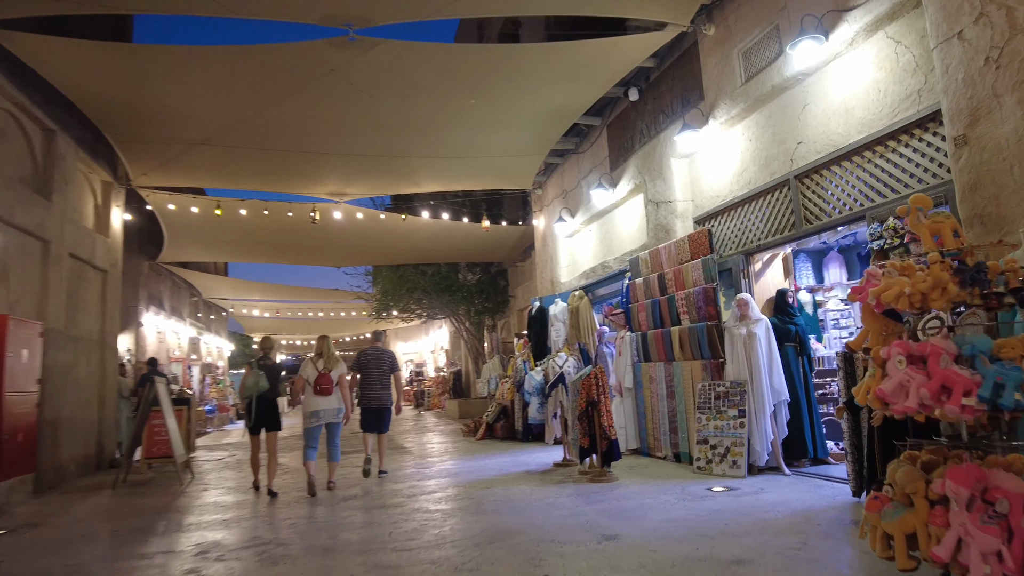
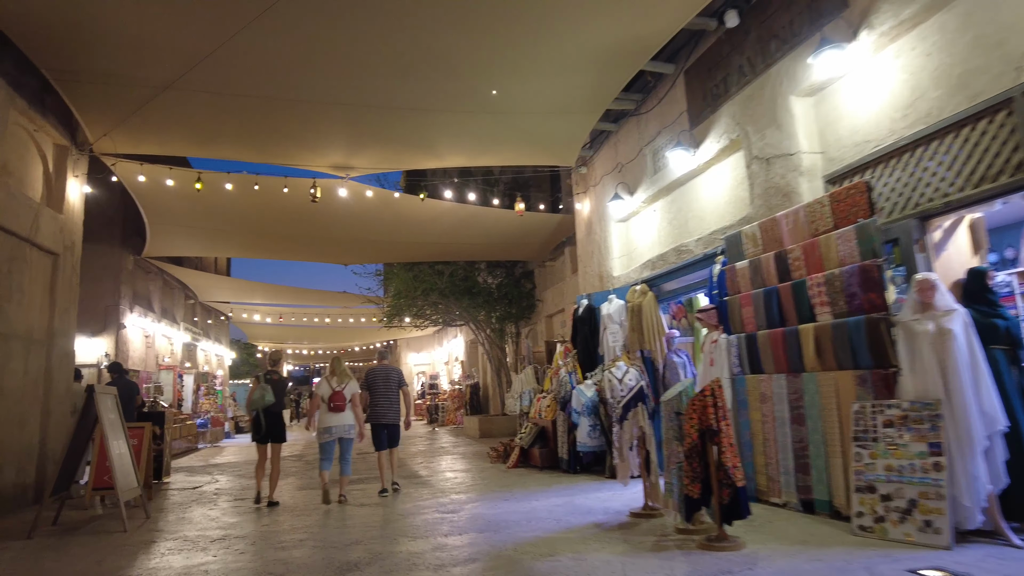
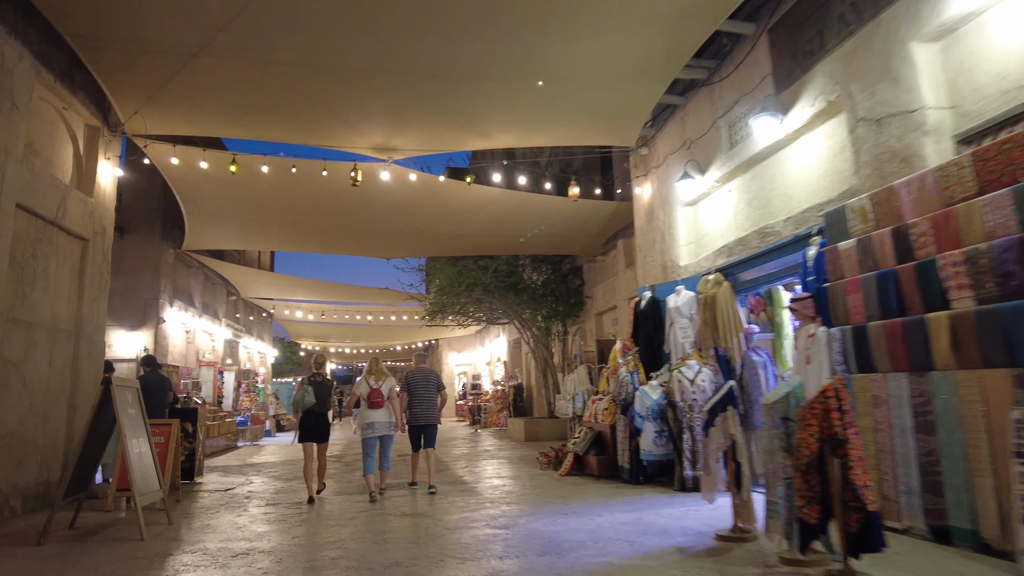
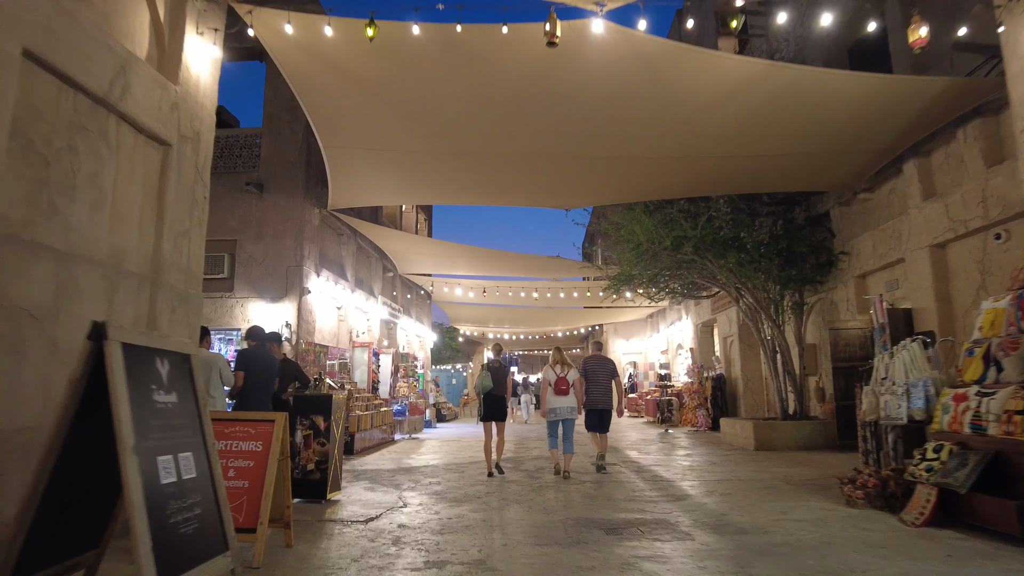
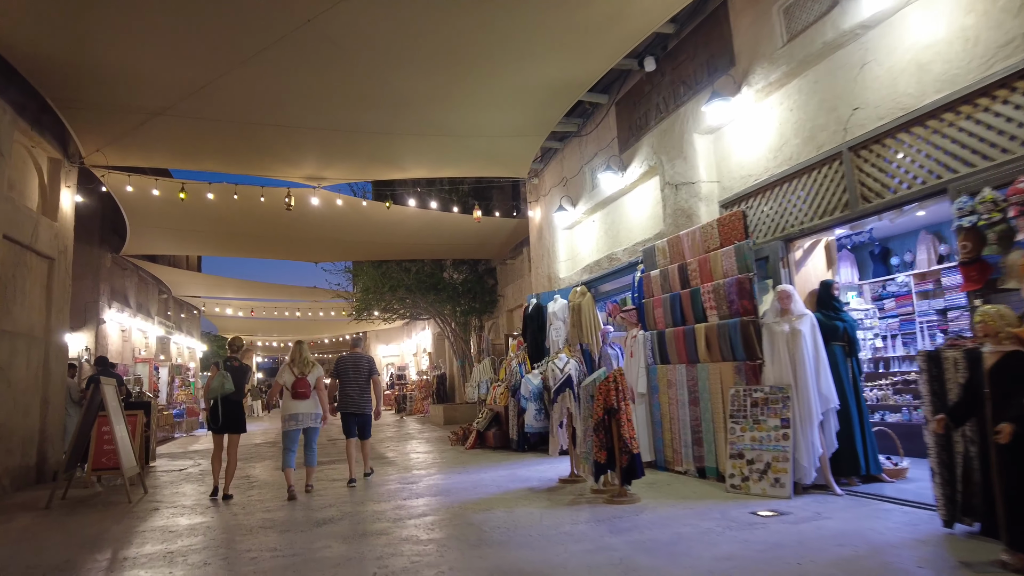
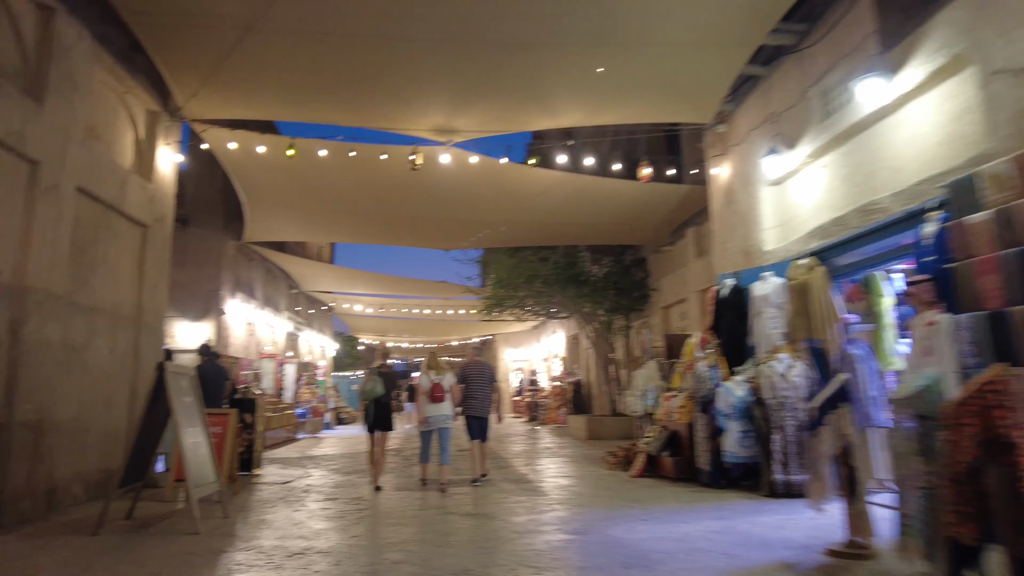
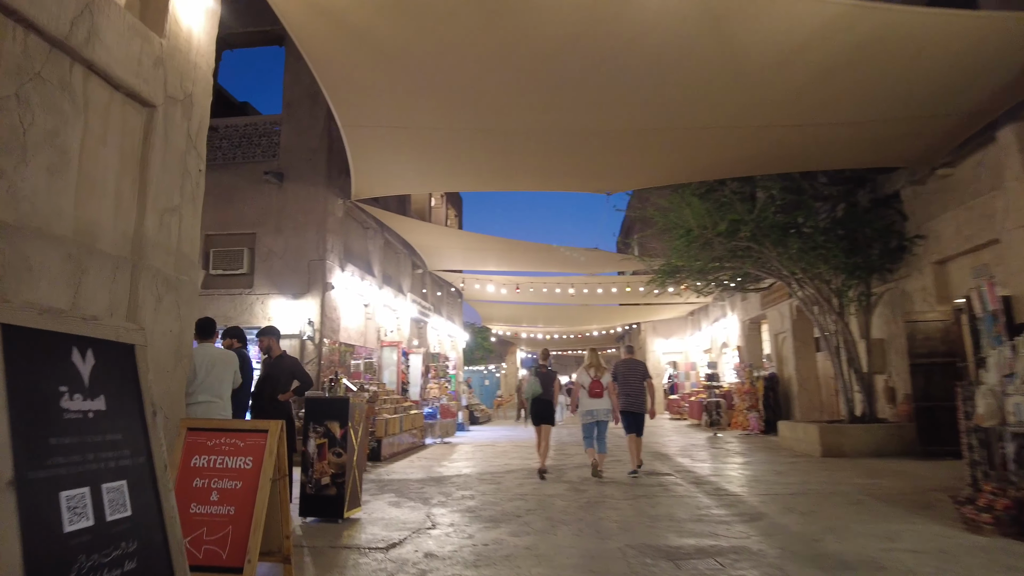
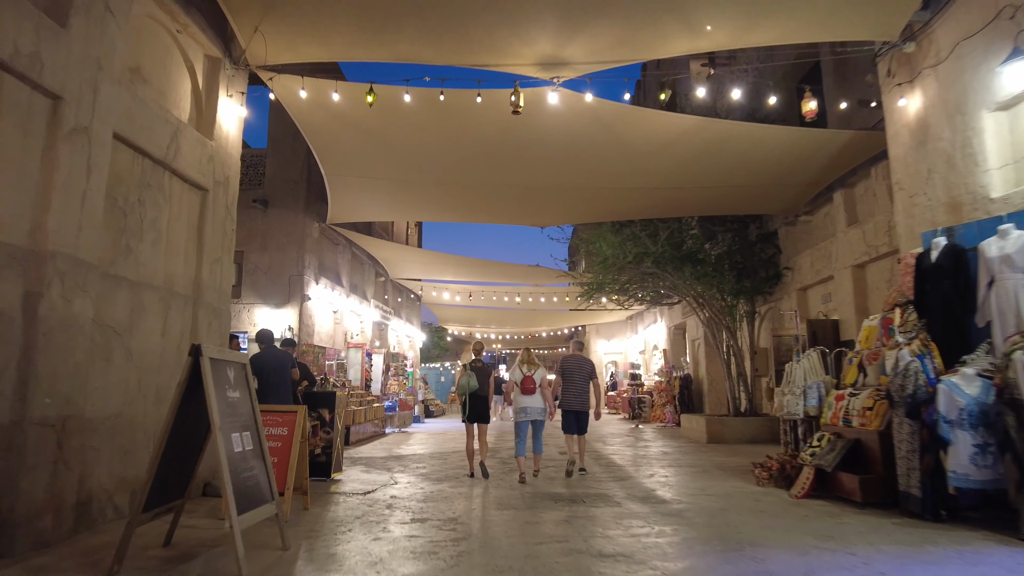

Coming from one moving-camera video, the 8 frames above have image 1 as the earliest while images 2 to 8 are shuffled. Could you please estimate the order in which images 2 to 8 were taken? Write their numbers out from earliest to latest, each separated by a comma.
5, 2, 3, 6, 8, 4, 7
